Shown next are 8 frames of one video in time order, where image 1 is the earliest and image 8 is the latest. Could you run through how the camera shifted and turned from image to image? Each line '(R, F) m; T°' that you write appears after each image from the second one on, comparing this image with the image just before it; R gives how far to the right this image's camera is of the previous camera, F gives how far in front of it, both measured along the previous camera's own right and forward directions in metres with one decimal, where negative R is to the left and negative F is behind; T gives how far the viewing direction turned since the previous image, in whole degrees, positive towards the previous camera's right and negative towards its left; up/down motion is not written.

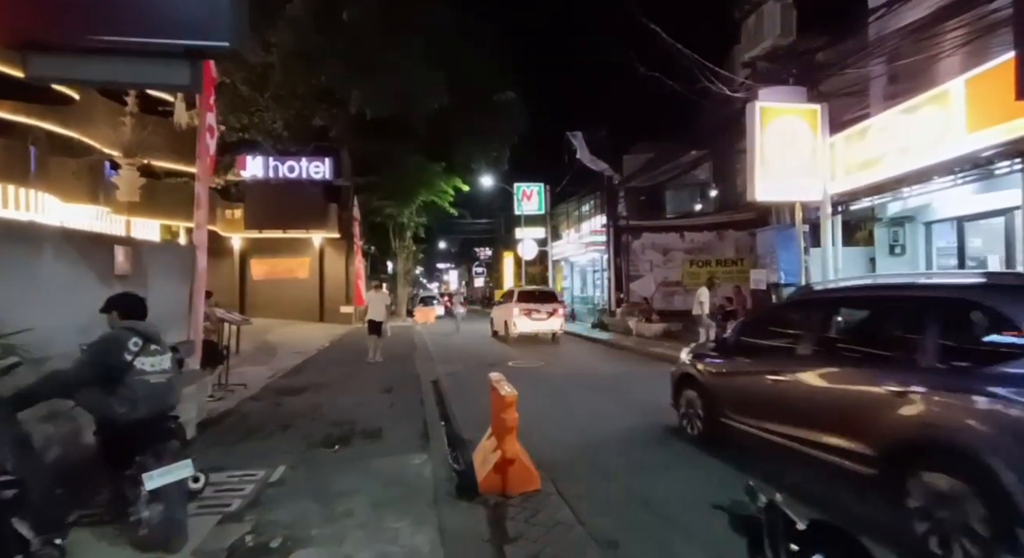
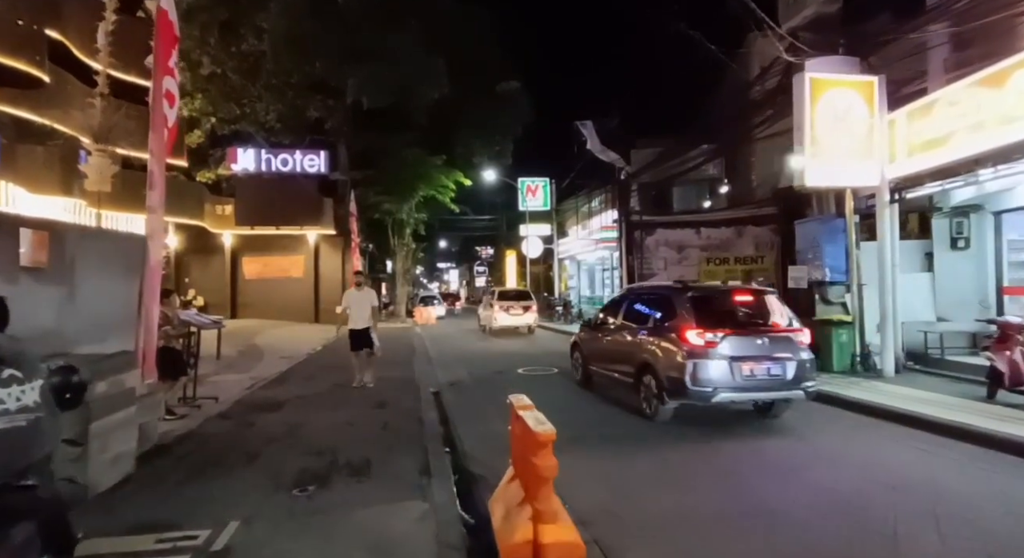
(-0.3, +1.6) m; 0°
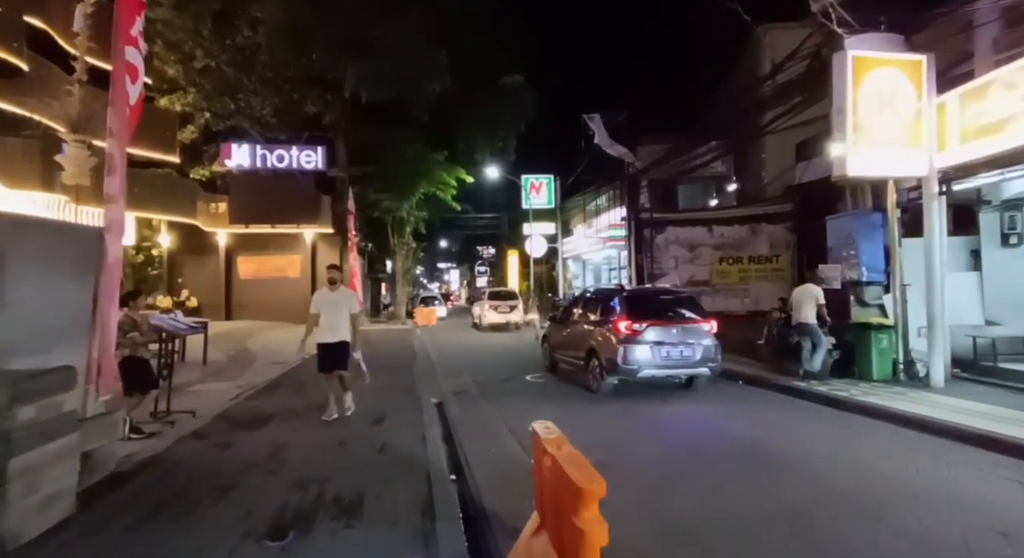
(-0.2, +1.1) m; 0°
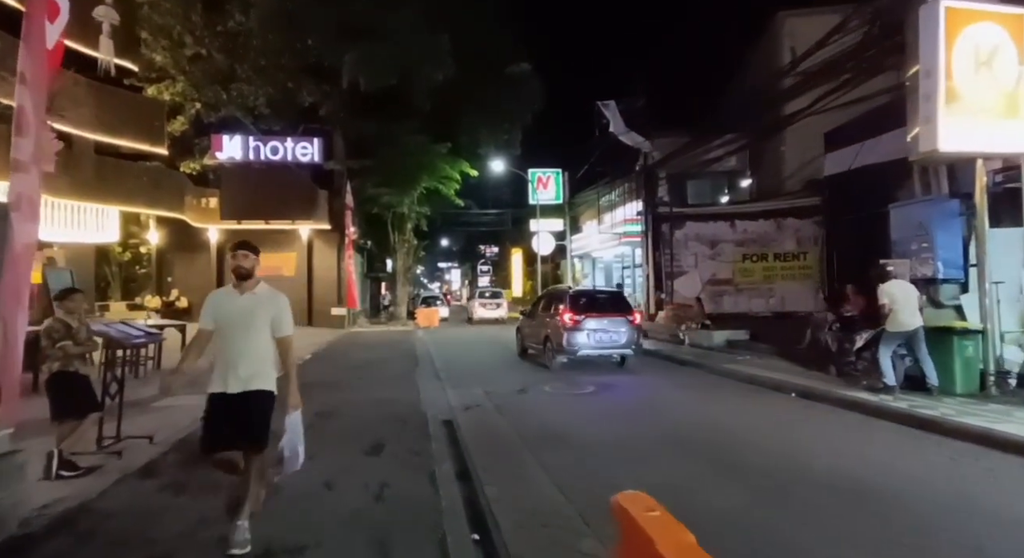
(-0.4, +1.6) m; 0°
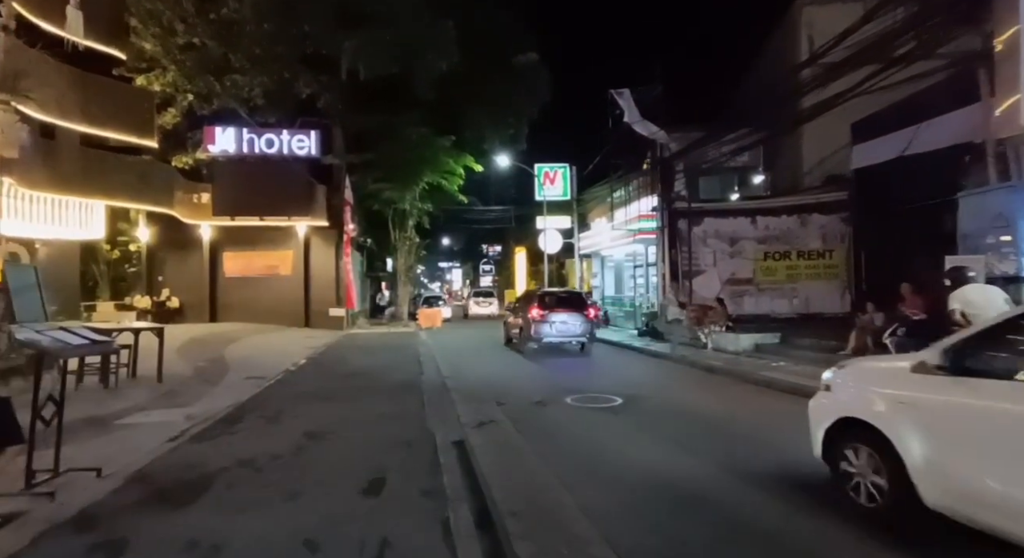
(-0.3, +1.3) m; 0°
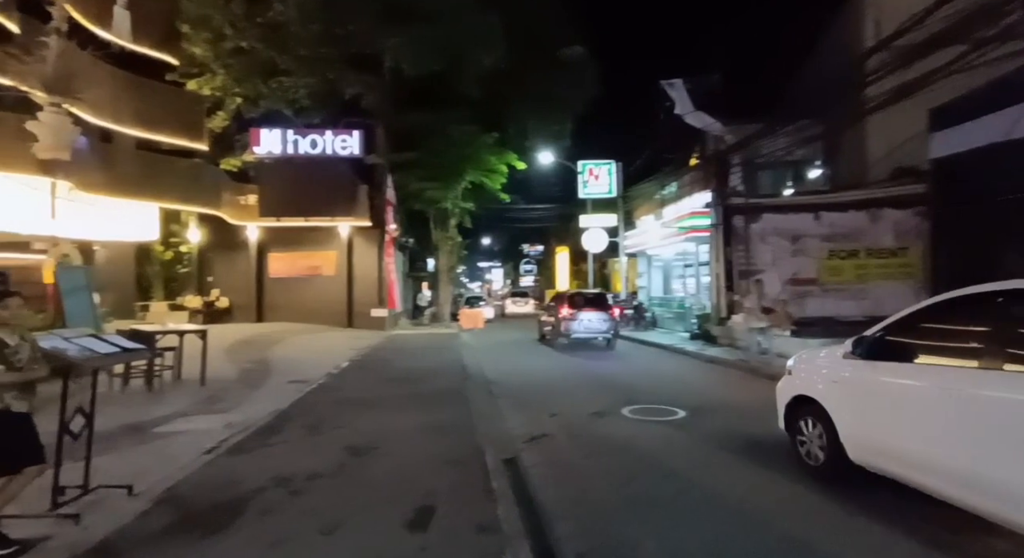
(-0.2, +0.7) m; -4°
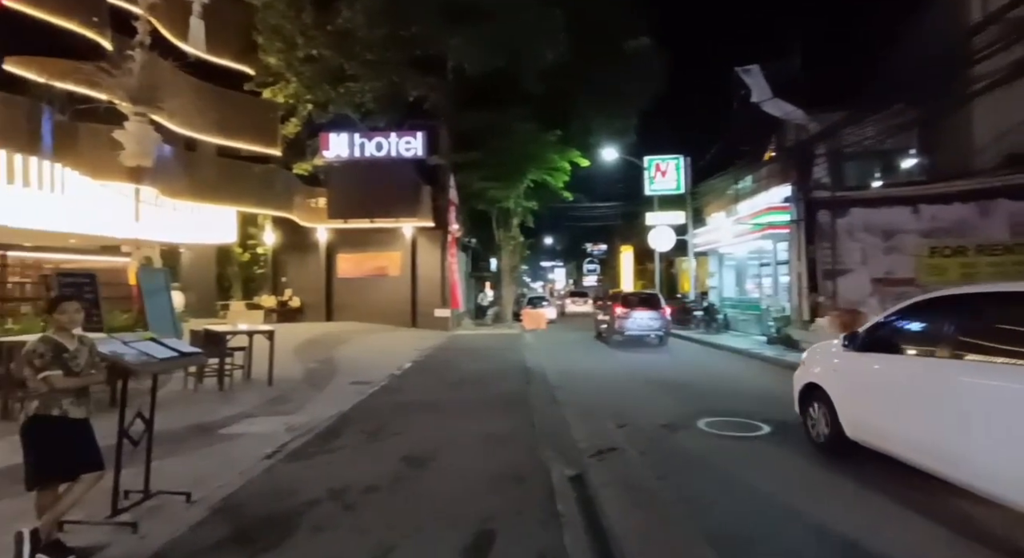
(0.0, +0.5) m; -6°
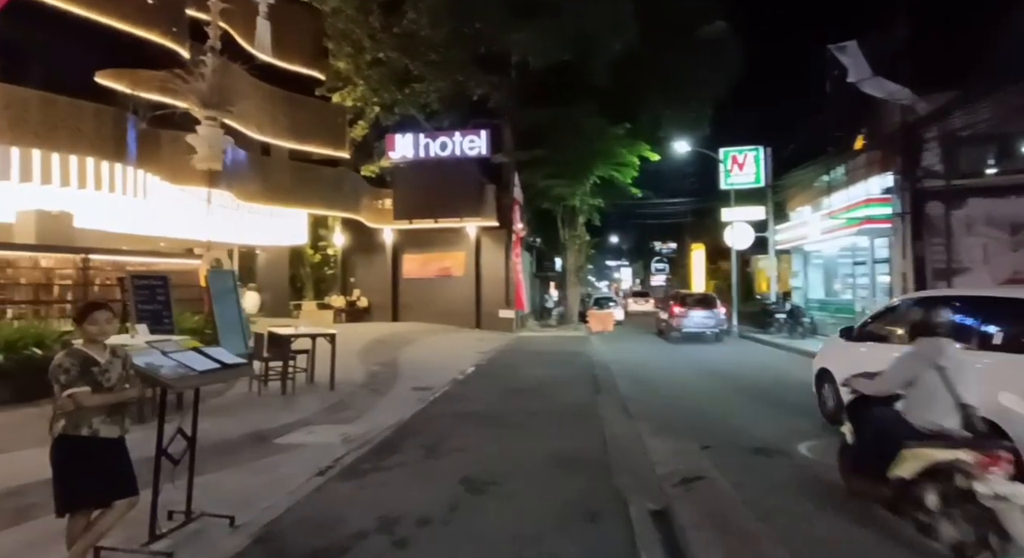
(-0.1, +0.8) m; -7°
